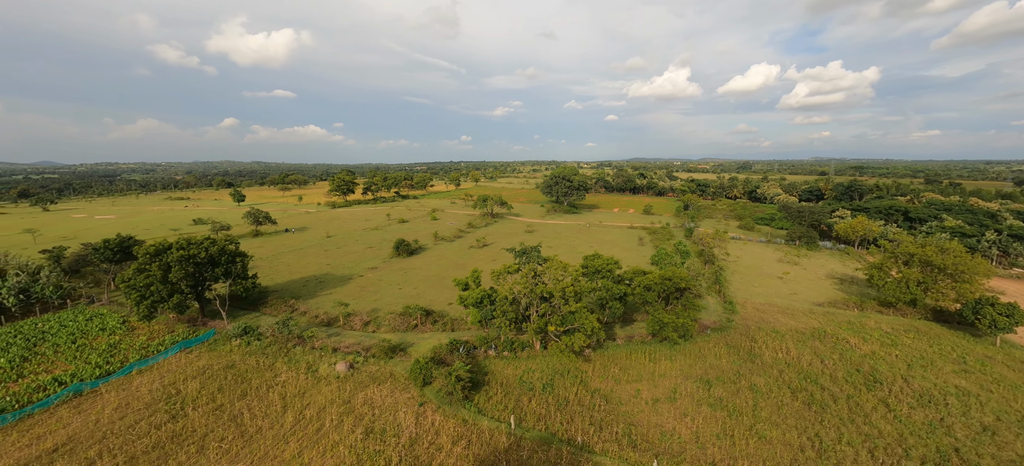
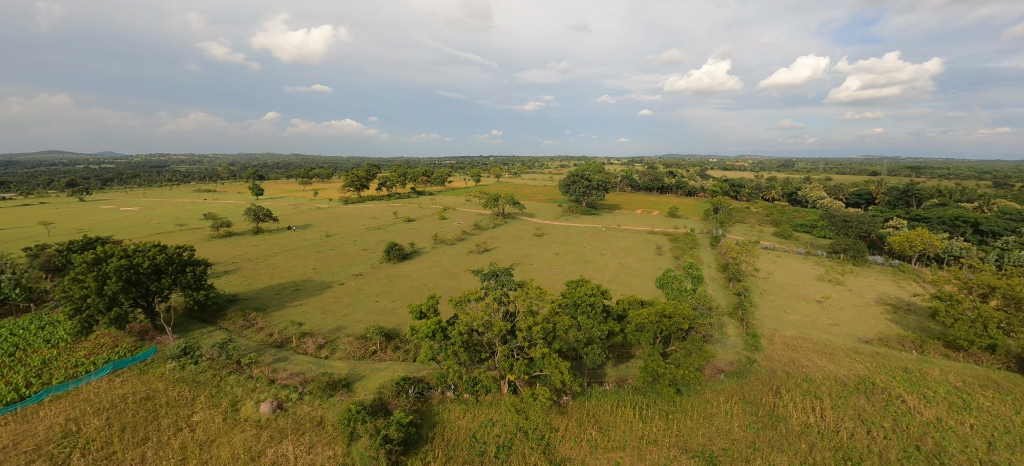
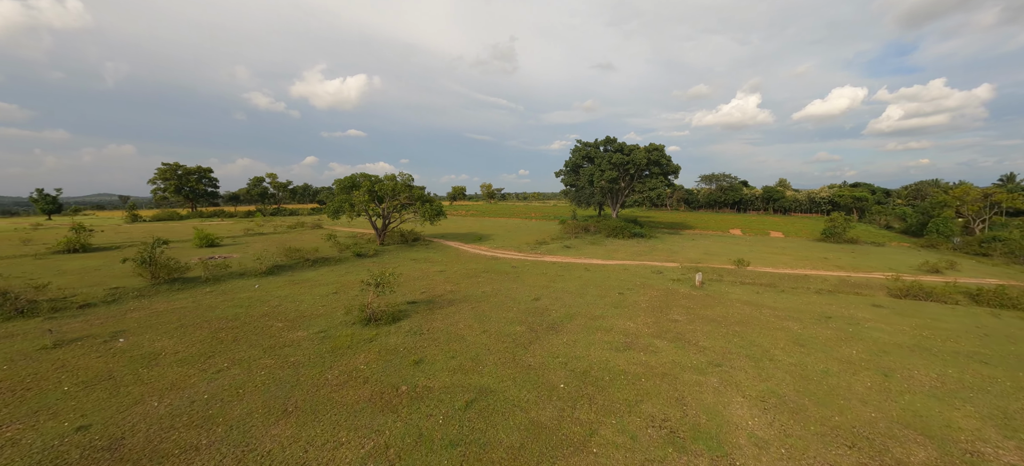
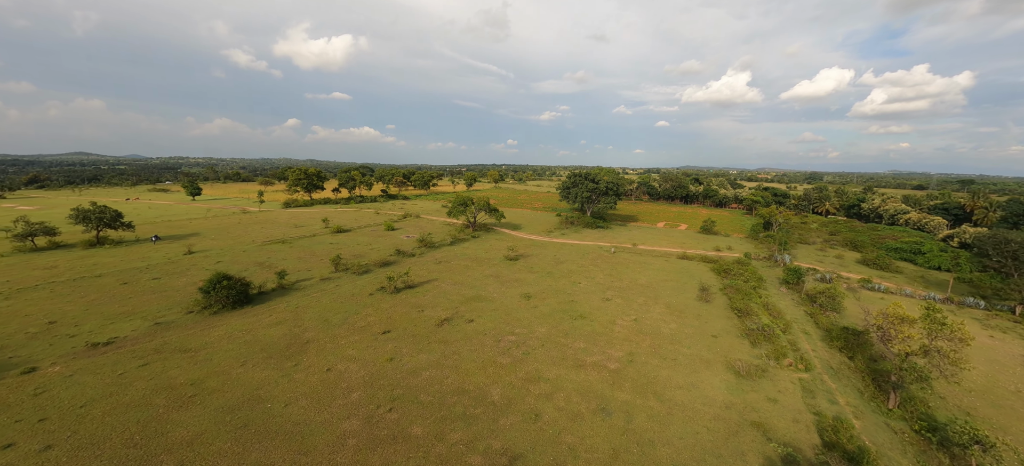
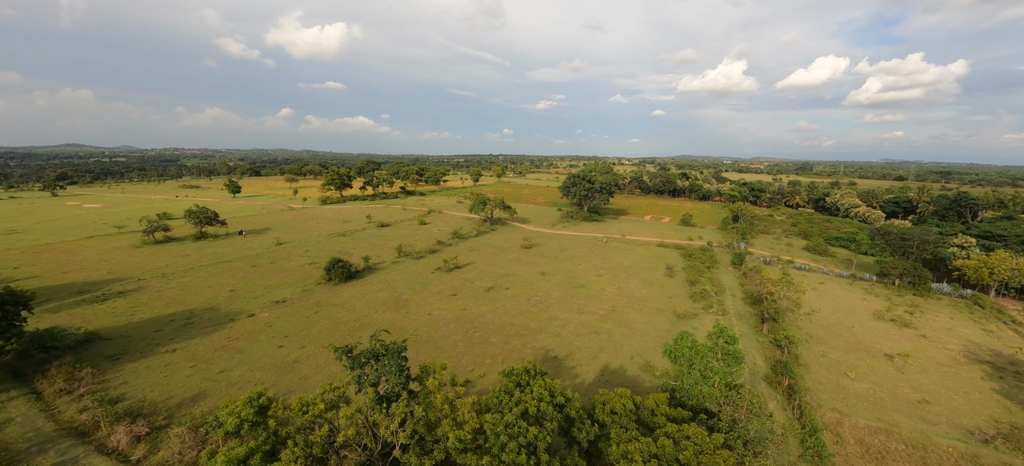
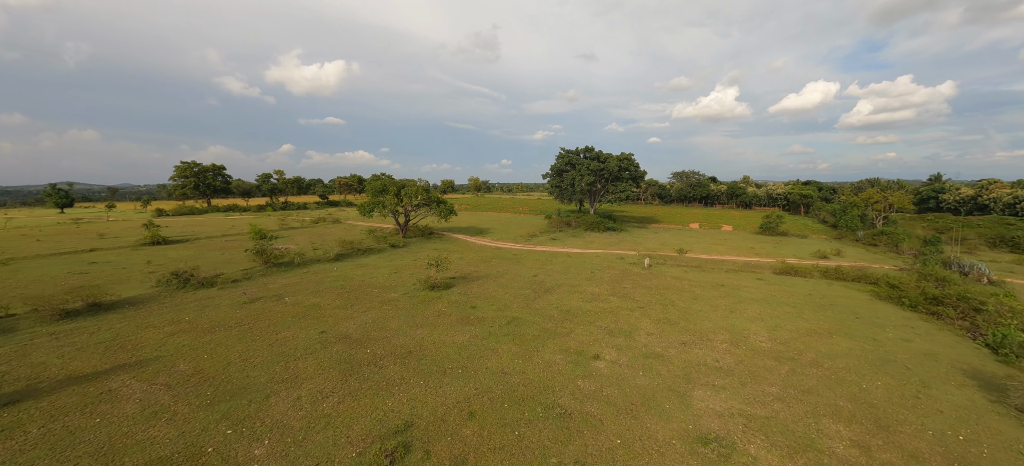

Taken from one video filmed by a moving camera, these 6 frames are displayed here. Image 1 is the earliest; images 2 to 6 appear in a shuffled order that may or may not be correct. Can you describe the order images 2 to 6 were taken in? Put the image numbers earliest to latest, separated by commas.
2, 5, 4, 6, 3
